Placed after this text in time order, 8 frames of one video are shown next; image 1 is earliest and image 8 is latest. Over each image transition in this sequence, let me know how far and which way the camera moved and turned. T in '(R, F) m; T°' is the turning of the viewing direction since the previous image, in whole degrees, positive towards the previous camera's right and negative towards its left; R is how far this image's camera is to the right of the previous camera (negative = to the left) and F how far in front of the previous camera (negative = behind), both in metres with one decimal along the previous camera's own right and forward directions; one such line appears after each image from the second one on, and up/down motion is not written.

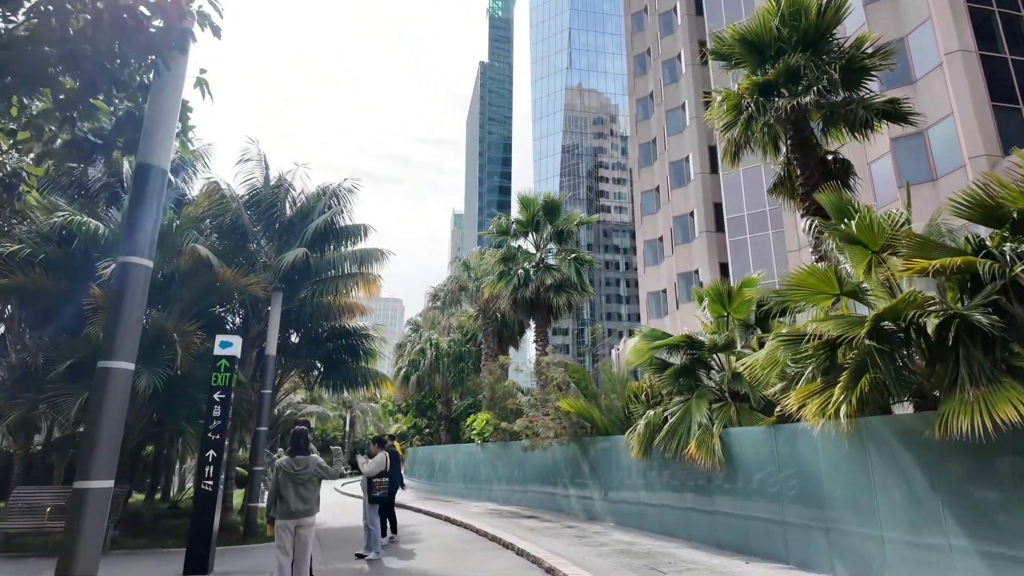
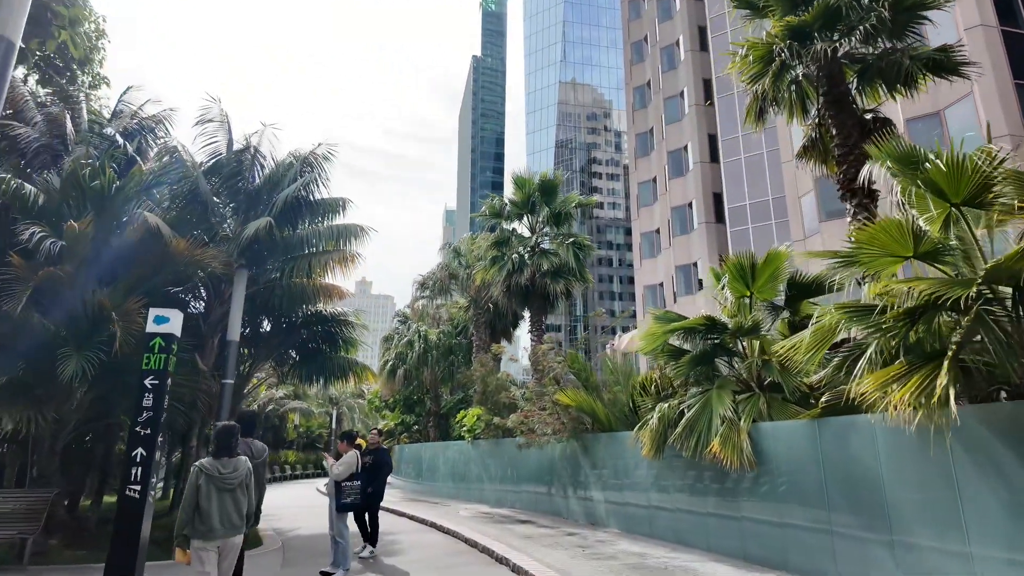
(-0.1, +1.4) m; +1°
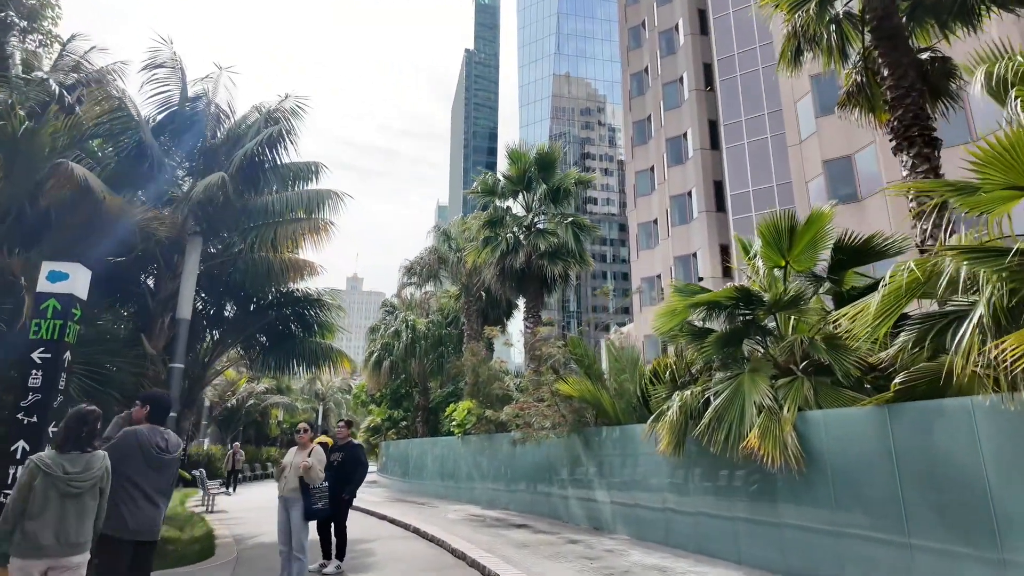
(0.0, +1.5) m; +1°
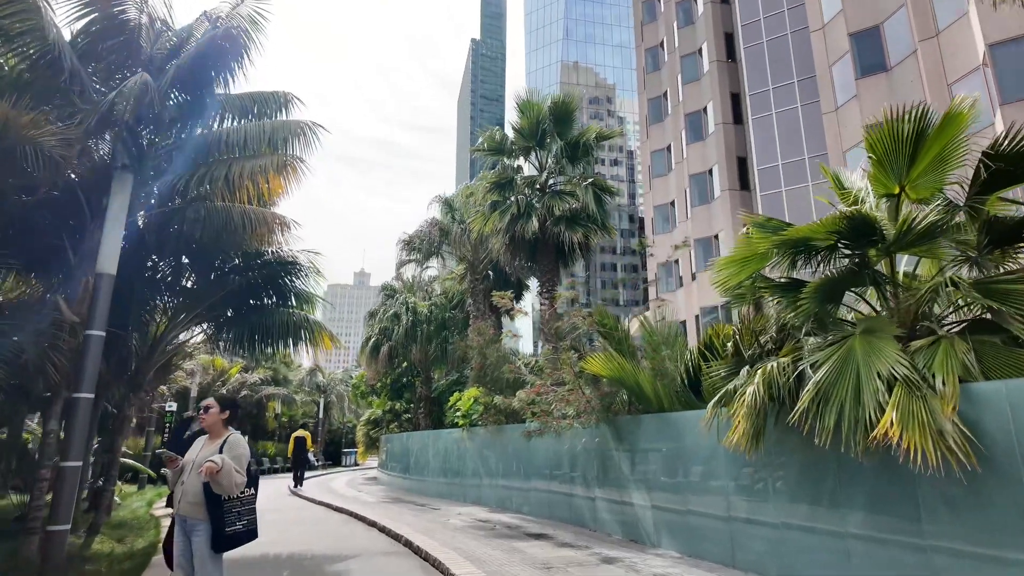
(-0.1, +2.2) m; -1°
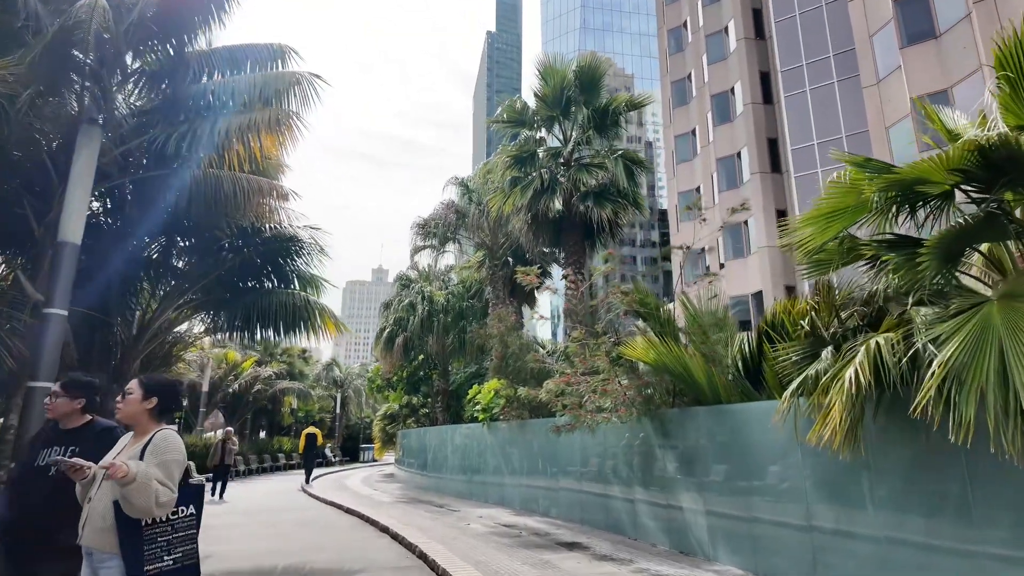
(-0.1, +1.2) m; -2°
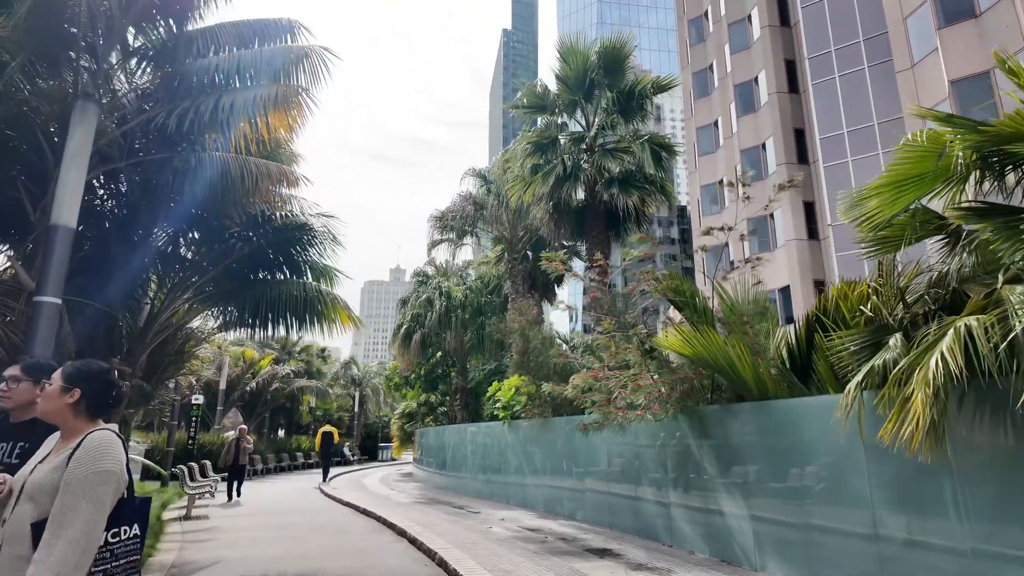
(-0.1, +0.6) m; -2°
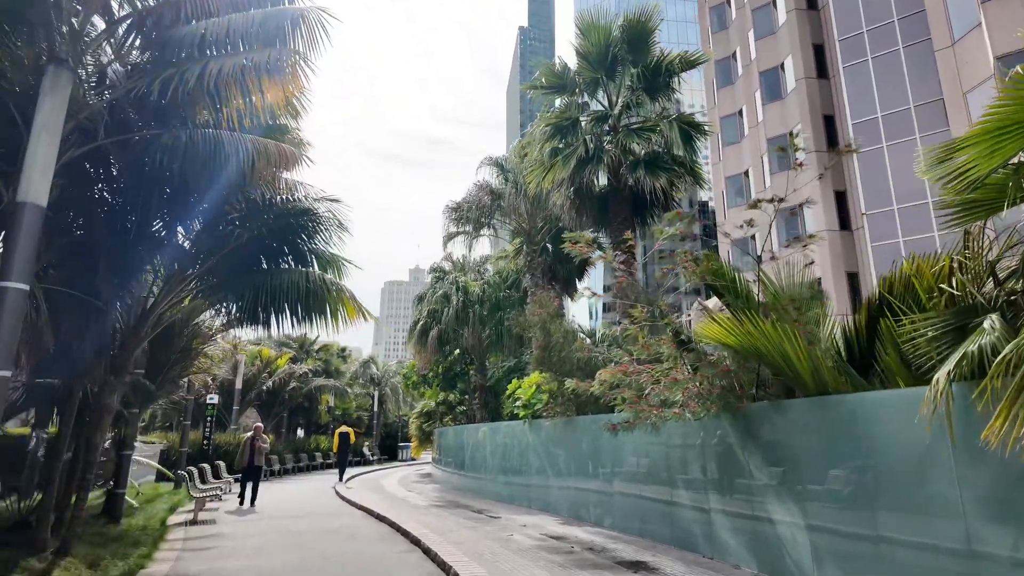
(0.0, +0.7) m; -2°
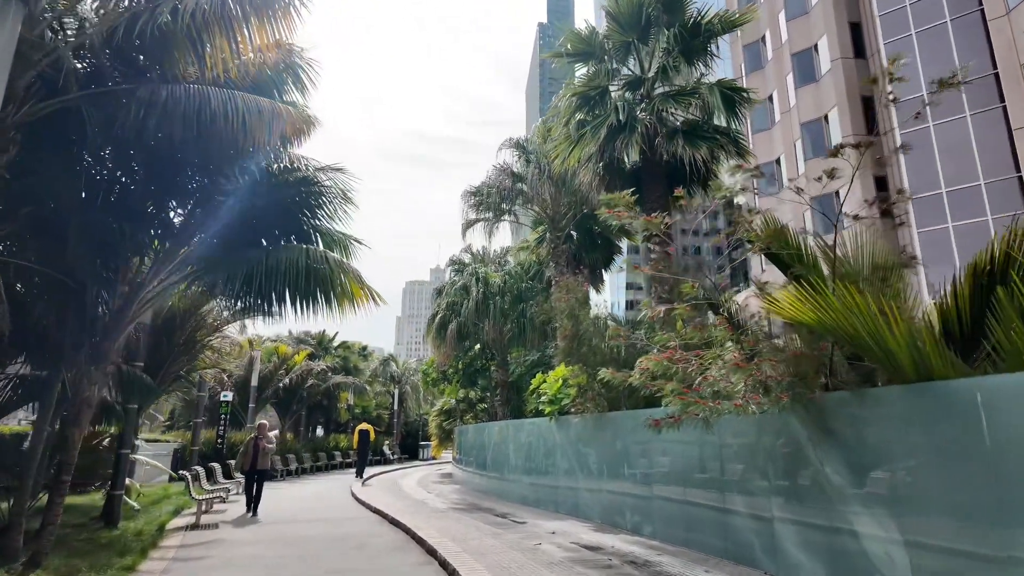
(-0.1, +1.0) m; -2°
